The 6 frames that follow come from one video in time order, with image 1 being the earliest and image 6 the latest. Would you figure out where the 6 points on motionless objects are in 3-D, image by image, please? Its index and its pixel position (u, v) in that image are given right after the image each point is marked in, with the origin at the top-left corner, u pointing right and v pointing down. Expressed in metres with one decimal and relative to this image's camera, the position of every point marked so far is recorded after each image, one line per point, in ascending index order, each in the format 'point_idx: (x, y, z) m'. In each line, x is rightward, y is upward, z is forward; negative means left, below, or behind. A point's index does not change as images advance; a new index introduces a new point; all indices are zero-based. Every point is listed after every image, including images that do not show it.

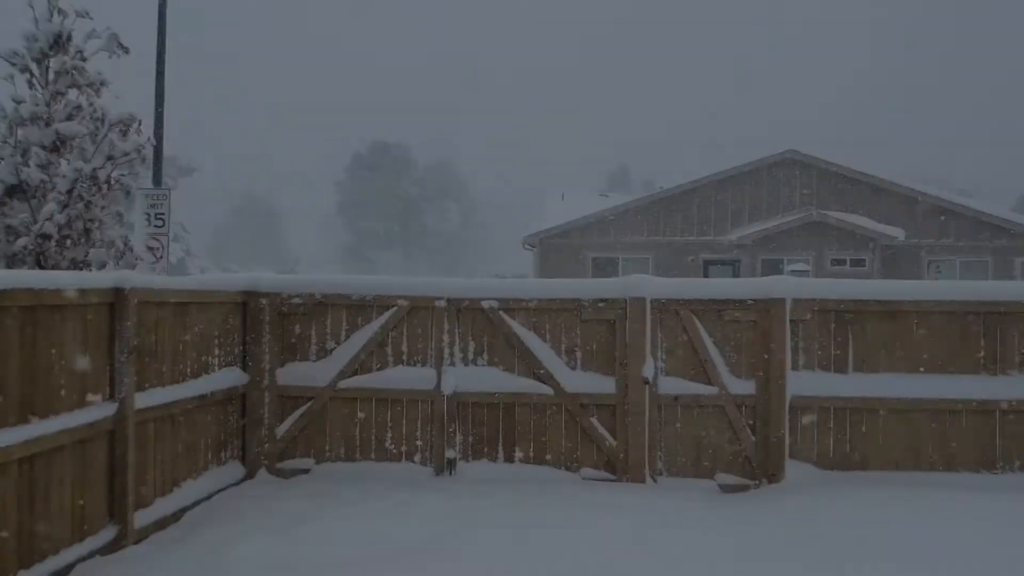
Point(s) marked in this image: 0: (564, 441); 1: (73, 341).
0: (+0.4, -1.3, +5.9) m
1: (-2.7, -0.3, +4.2) m
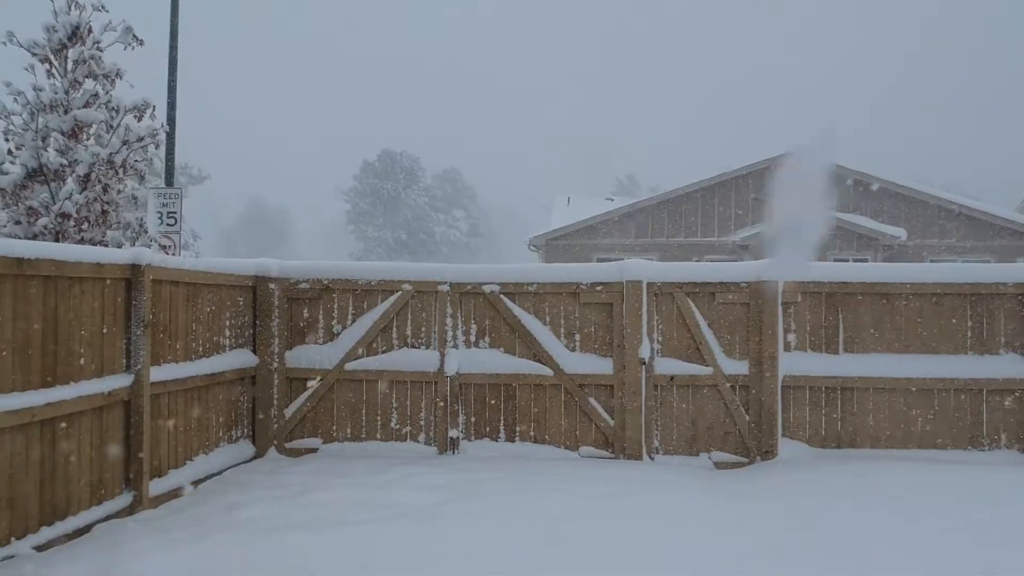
0: (+0.4, -1.2, +6.1) m
1: (-2.7, -0.2, +4.4) m
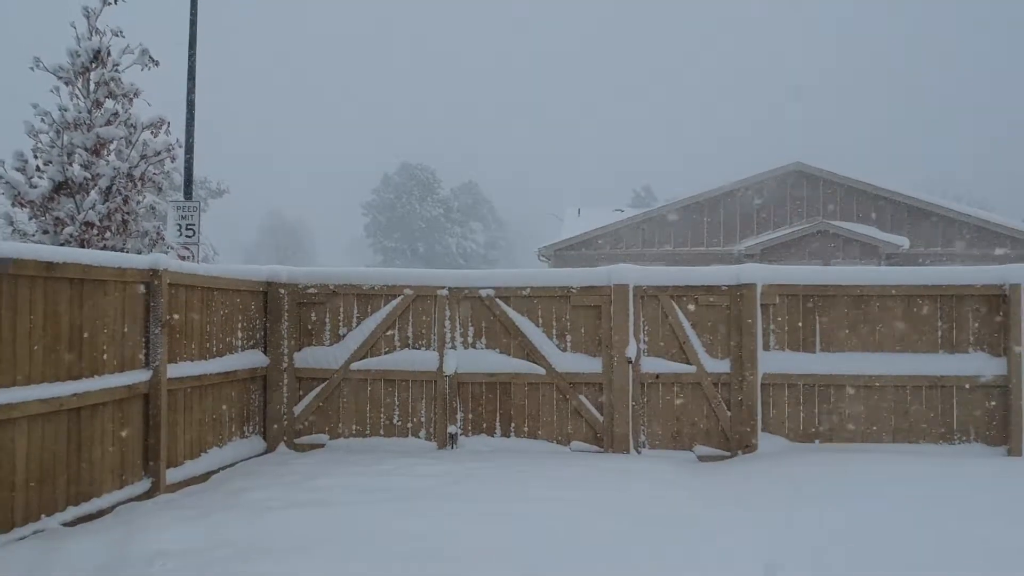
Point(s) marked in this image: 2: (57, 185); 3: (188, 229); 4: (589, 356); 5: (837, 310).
0: (+0.4, -1.2, +6.4) m
1: (-2.8, -0.2, +4.9) m
2: (-5.4, +1.2, +8.3) m
3: (-3.9, +0.7, +8.3) m
4: (+0.7, -0.6, +6.4) m
5: (+2.8, -0.2, +6.0) m
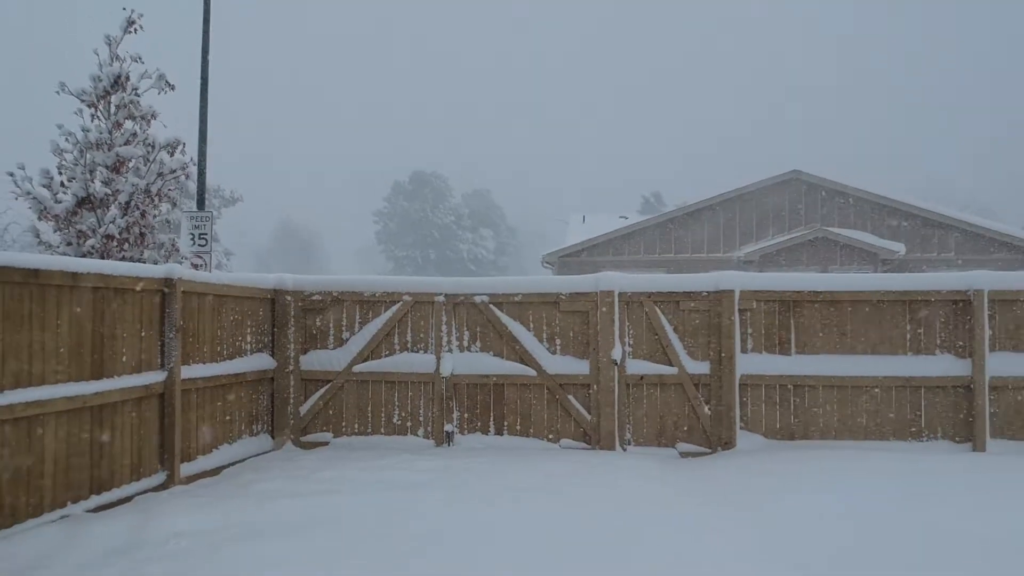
0: (+0.3, -1.3, +6.8) m
1: (-2.9, -0.2, +5.3) m
2: (-5.4, +1.1, +8.7) m
3: (-3.9, +0.6, +8.8) m
4: (+0.6, -0.7, +6.8) m
5: (+2.7, -0.2, +6.4) m
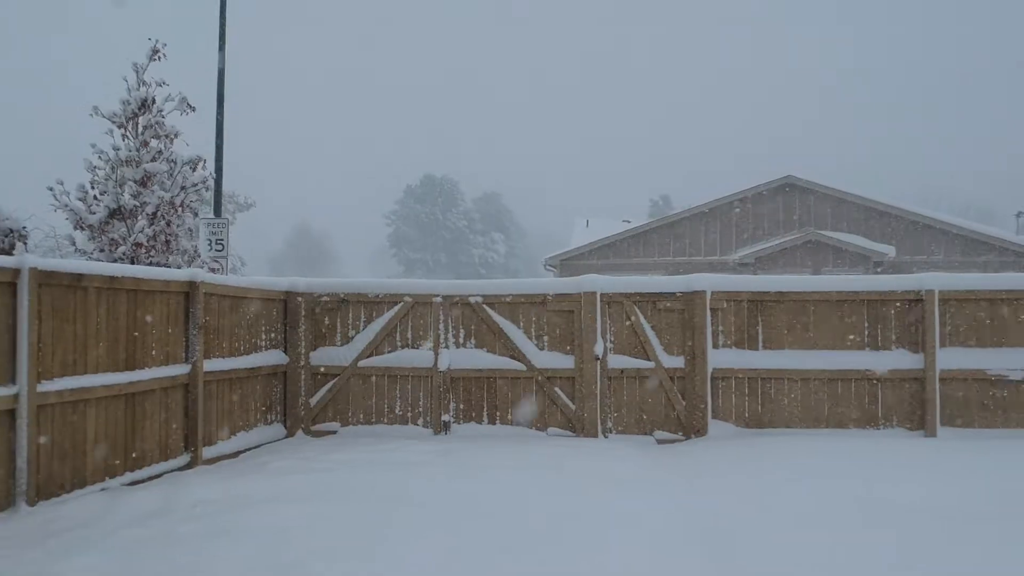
0: (+0.2, -1.3, +7.4) m
1: (-3.0, -0.2, +5.9) m
2: (-5.5, +1.0, +9.4) m
3: (-4.0, +0.6, +9.5) m
4: (+0.5, -0.7, +7.4) m
5: (+2.6, -0.2, +6.9) m
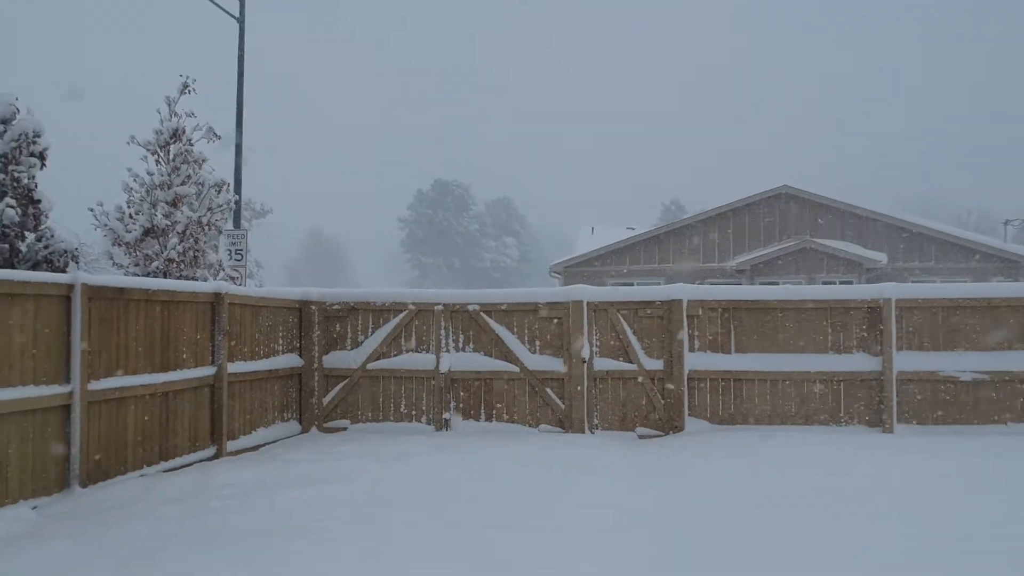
0: (+0.2, -1.4, +8.1) m
1: (-3.1, -0.3, +6.7) m
2: (-5.5, +0.9, +10.2) m
3: (-4.0, +0.5, +10.2) m
4: (+0.5, -0.8, +8.0) m
5: (+2.6, -0.3, +7.6) m
